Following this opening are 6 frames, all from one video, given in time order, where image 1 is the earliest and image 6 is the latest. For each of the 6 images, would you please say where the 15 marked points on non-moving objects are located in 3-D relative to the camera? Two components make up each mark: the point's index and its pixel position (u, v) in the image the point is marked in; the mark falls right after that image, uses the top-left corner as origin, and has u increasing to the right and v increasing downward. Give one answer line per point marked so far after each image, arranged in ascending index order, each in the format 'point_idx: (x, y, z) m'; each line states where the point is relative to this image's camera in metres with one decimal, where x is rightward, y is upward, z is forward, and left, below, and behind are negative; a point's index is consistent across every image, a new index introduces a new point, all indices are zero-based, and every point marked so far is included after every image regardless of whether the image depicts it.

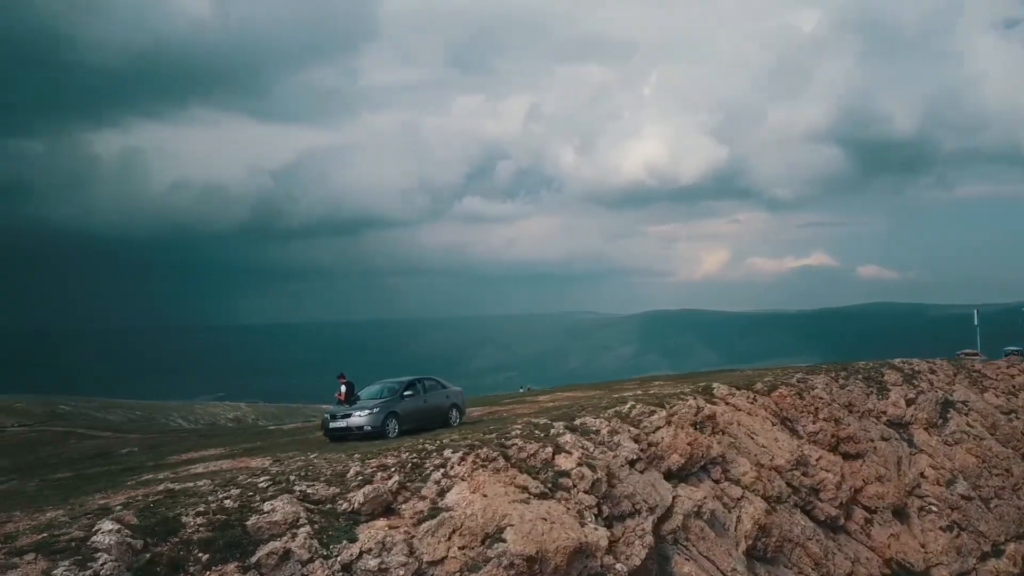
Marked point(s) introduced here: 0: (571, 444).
0: (+0.9, -2.6, +14.0) m
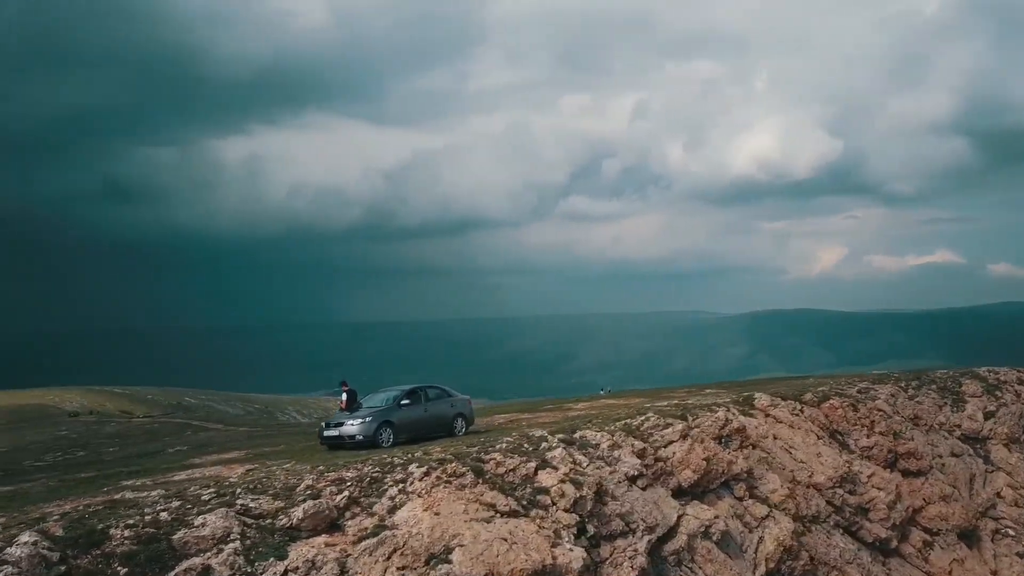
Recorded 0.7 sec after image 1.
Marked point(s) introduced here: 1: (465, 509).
0: (+0.7, -2.7, +13.5) m
1: (-0.6, -2.8, +11.0) m
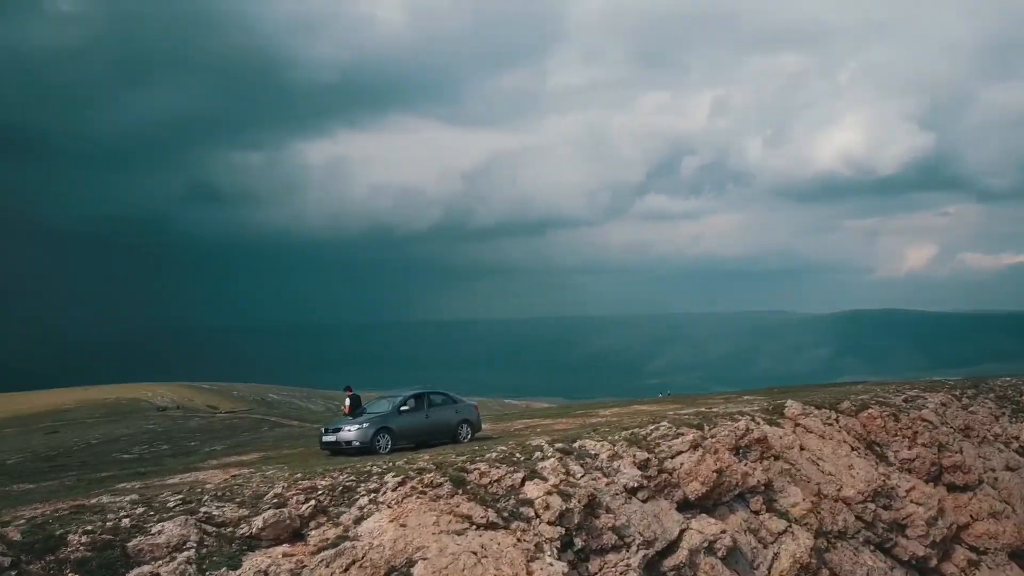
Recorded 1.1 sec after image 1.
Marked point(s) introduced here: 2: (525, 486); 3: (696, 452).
0: (+0.6, -2.8, +13.2) m
1: (-1.0, -2.9, +10.8) m
2: (+0.2, -2.9, +12.5) m
3: (+3.3, -3.0, +15.6) m
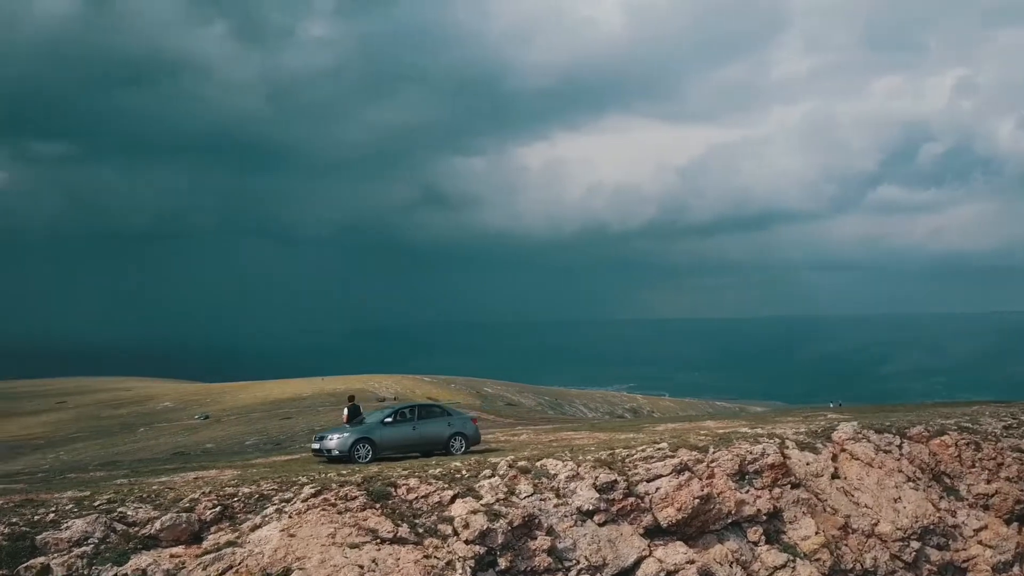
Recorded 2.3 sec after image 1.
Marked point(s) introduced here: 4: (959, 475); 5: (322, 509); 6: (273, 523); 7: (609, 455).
0: (-0.3, -3.1, +13.3) m
1: (-2.4, -3.3, +11.4) m
2: (-0.9, -3.2, +12.8) m
3: (+2.9, -3.3, +14.9) m
4: (+9.6, -4.0, +18.3) m
5: (-2.6, -3.1, +11.8) m
6: (-3.2, -3.1, +11.3) m
7: (+1.7, -3.0, +15.2) m
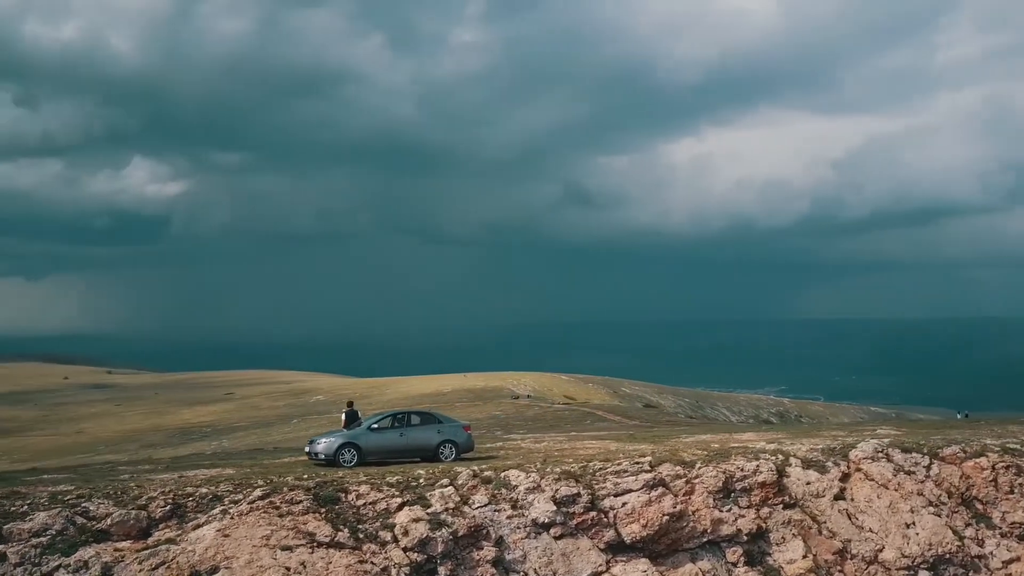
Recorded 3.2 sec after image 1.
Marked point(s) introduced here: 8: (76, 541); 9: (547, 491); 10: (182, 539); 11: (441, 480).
0: (-1.1, -3.3, +13.6) m
1: (-3.5, -3.5, +12.1) m
2: (-1.7, -3.4, +13.1) m
3: (+2.4, -3.5, +14.6) m
4: (+9.6, -4.2, +16.9) m
5: (-3.6, -3.3, +12.4) m
6: (-4.2, -3.3, +12.1) m
7: (+1.3, -3.2, +15.1) m
8: (-6.0, -3.5, +11.6) m
9: (+0.6, -3.4, +14.2) m
10: (-4.6, -3.5, +11.8) m
11: (-1.1, -3.2, +14.1) m
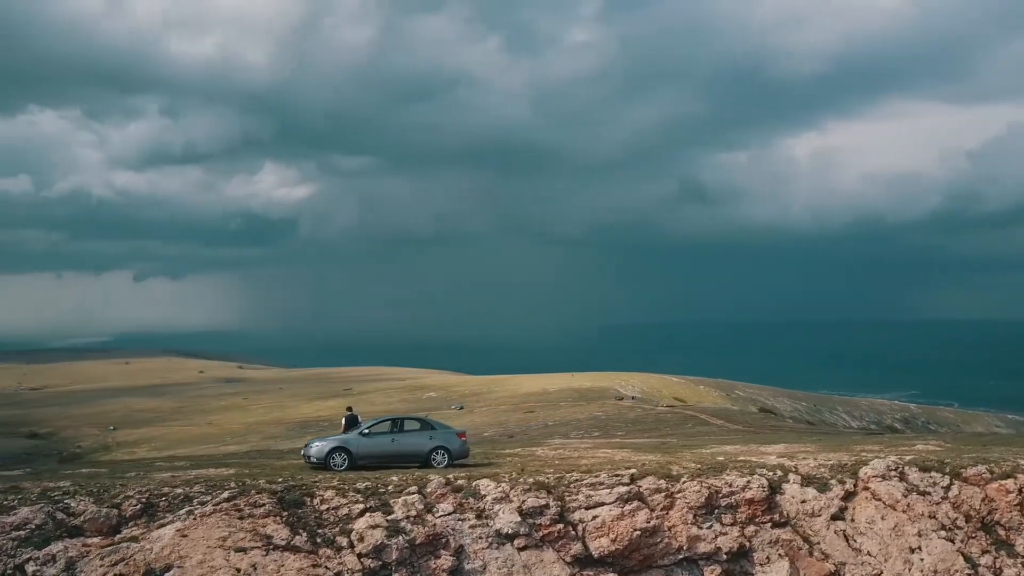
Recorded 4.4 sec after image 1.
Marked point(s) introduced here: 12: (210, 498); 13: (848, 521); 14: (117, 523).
0: (-1.7, -3.5, +13.8) m
1: (-4.3, -3.6, +12.5) m
2: (-2.4, -3.6, +13.4) m
3: (+1.9, -3.7, +14.3) m
4: (+9.3, -4.4, +15.6) m
5: (-4.3, -3.4, +12.9) m
6: (-5.0, -3.5, +12.7) m
7: (+0.9, -3.4, +14.9) m
8: (-6.8, -3.6, +12.5) m
9: (+0.1, -3.5, +14.1) m
10: (-5.4, -3.6, +12.4) m
11: (-1.7, -3.4, +14.3) m
12: (-4.7, -3.3, +13.4) m
13: (+6.1, -4.2, +15.3) m
14: (-5.9, -3.5, +12.8) m
